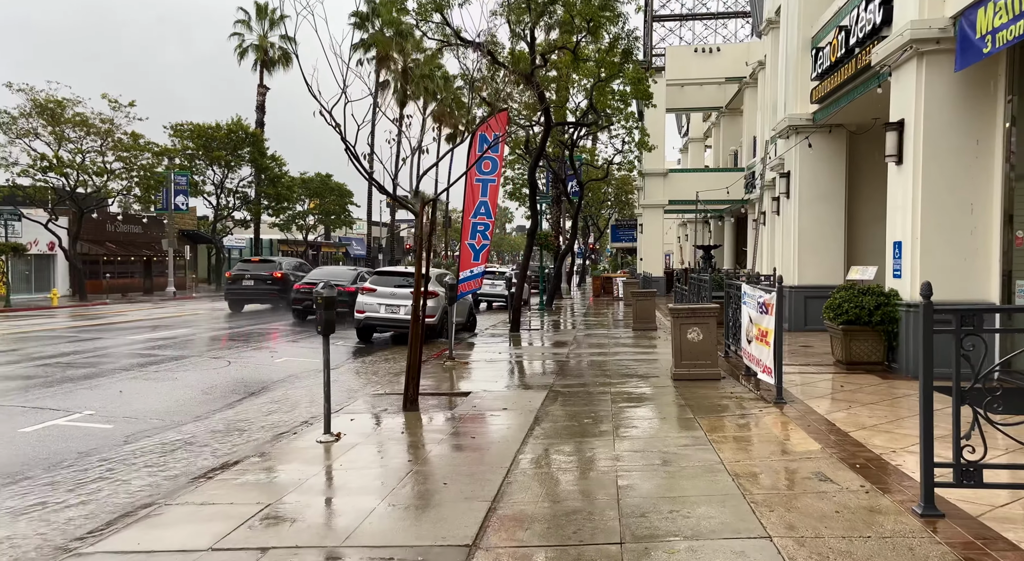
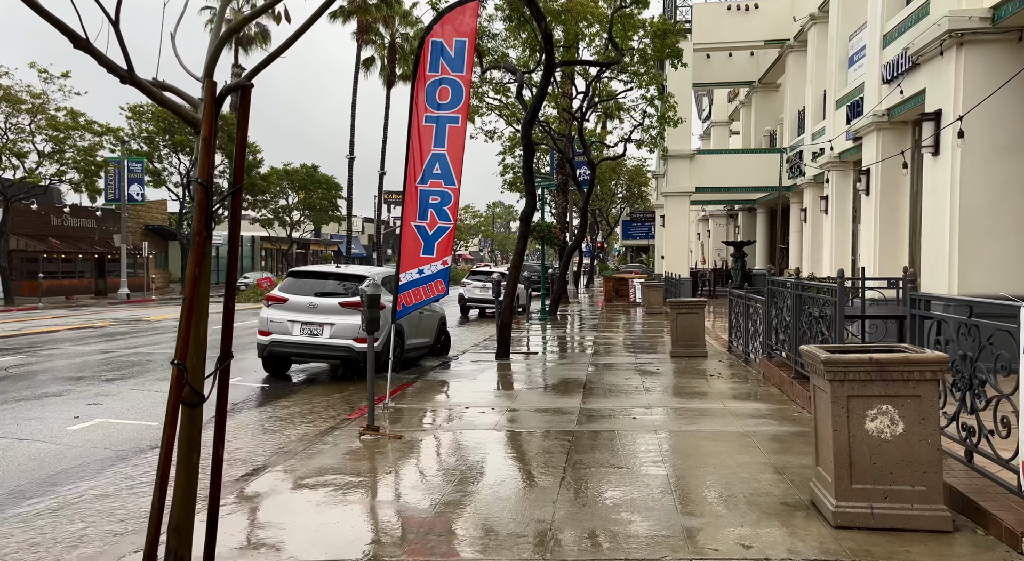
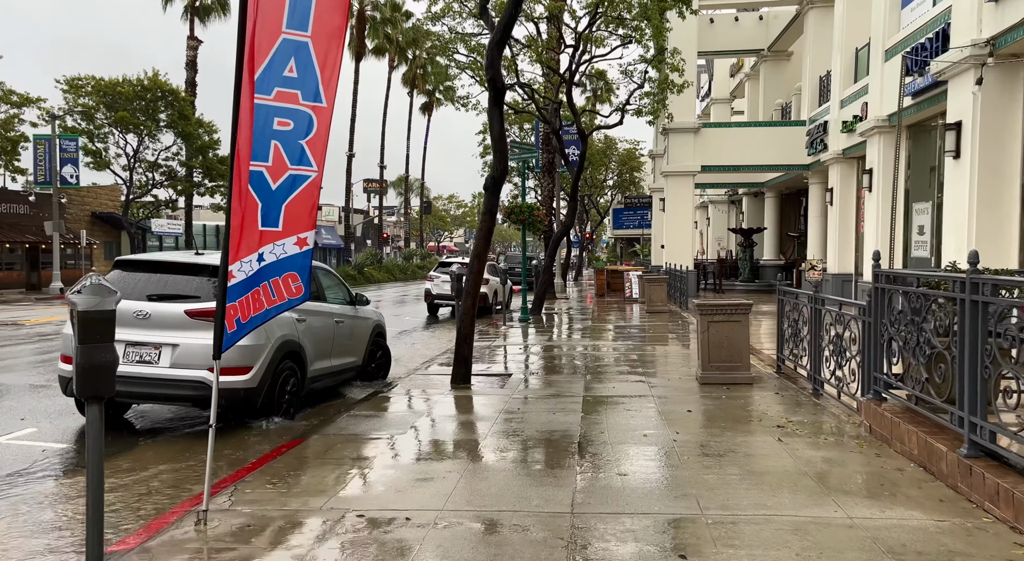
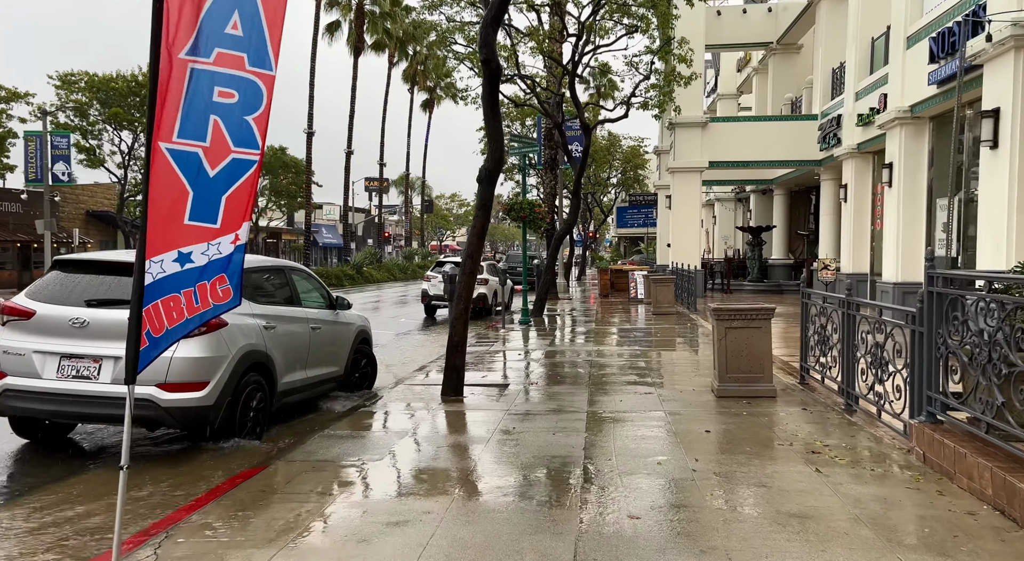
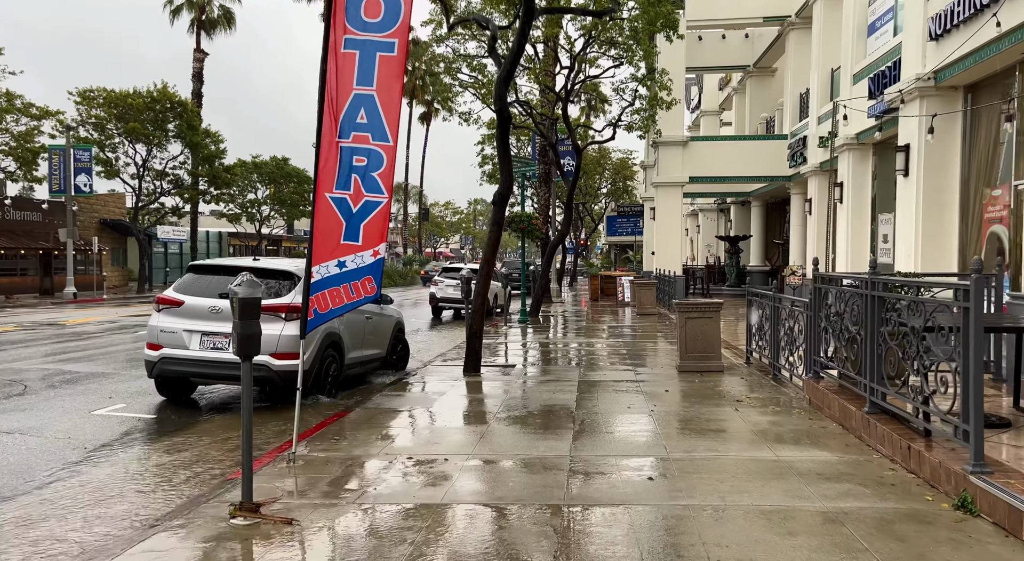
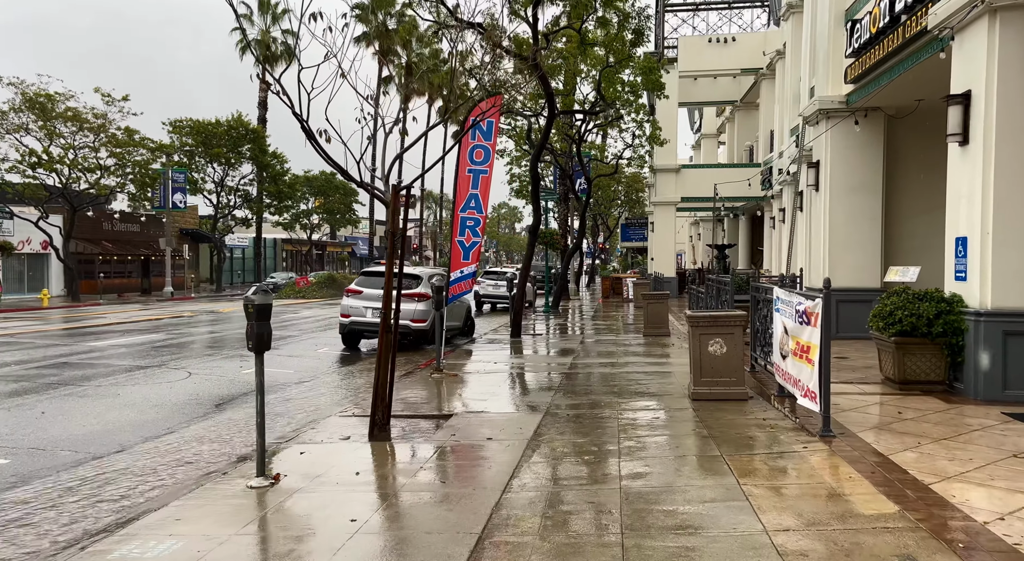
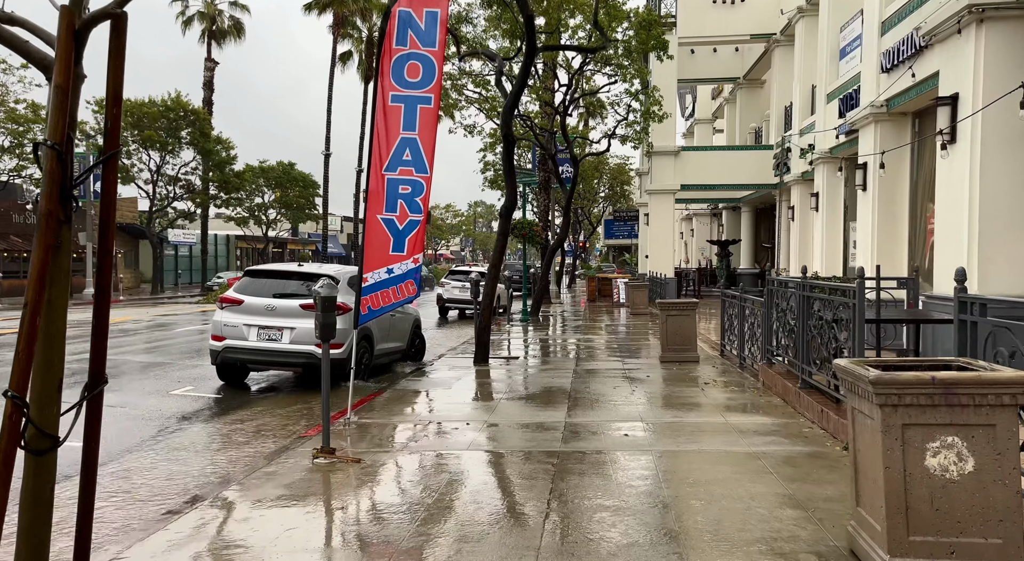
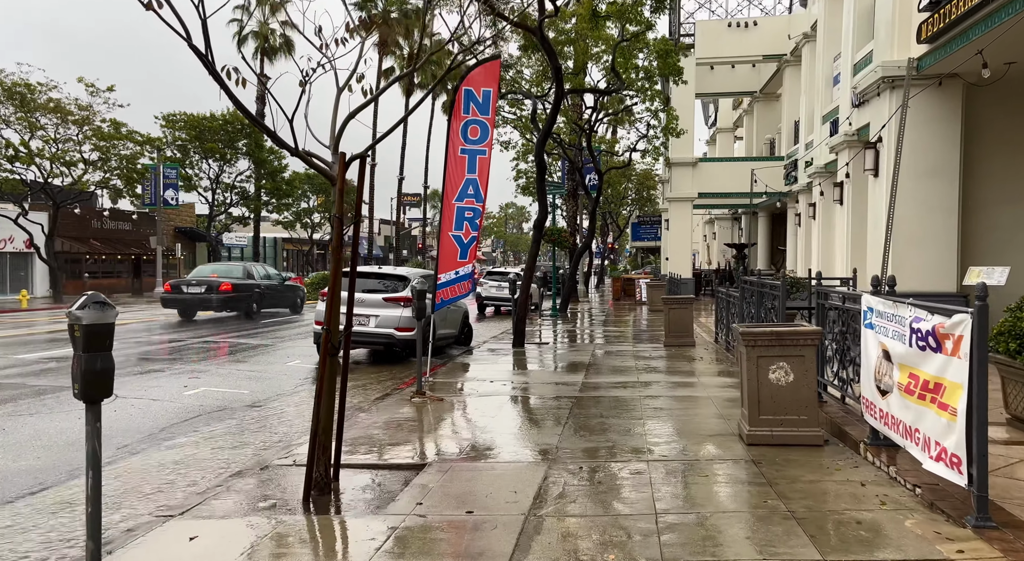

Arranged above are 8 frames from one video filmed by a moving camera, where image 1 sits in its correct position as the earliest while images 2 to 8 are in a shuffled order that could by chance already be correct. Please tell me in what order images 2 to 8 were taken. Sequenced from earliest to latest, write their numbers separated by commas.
6, 8, 2, 7, 5, 3, 4
